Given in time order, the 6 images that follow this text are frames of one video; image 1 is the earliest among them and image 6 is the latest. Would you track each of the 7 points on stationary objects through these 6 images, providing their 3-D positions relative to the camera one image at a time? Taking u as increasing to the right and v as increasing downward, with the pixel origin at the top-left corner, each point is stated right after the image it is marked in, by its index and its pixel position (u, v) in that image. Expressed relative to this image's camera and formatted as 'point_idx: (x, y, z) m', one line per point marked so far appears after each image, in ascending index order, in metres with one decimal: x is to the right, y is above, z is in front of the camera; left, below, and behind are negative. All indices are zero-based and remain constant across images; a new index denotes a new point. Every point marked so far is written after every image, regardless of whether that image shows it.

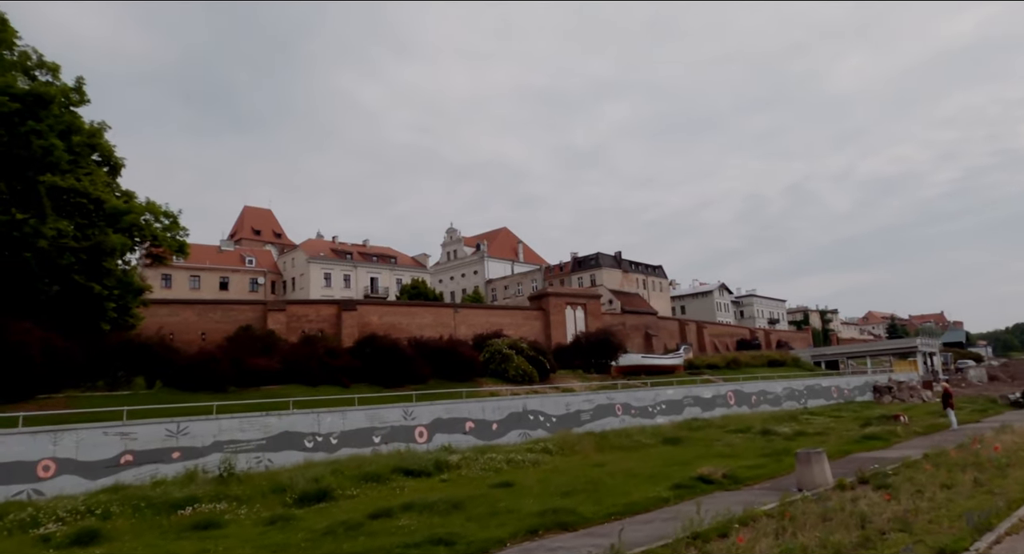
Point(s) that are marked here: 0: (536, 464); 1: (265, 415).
0: (+0.6, -4.8, +17.5) m
1: (-6.6, -3.7, +18.1) m
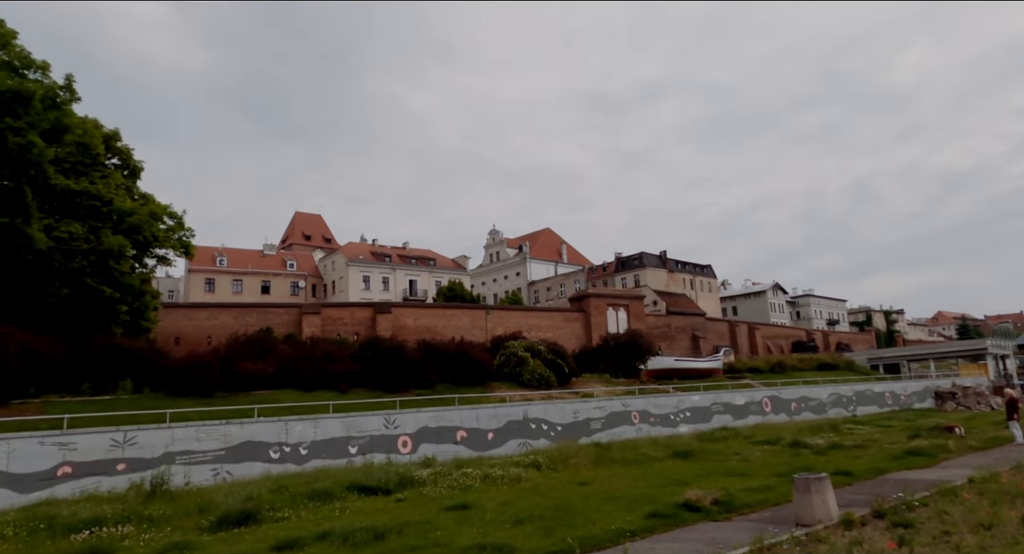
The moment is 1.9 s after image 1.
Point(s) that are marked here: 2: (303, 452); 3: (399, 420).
0: (+0.1, -4.6, +15.6) m
1: (-7.0, -3.6, +16.7) m
2: (-5.4, -4.5, +17.7) m
3: (-3.2, -4.1, +19.4) m
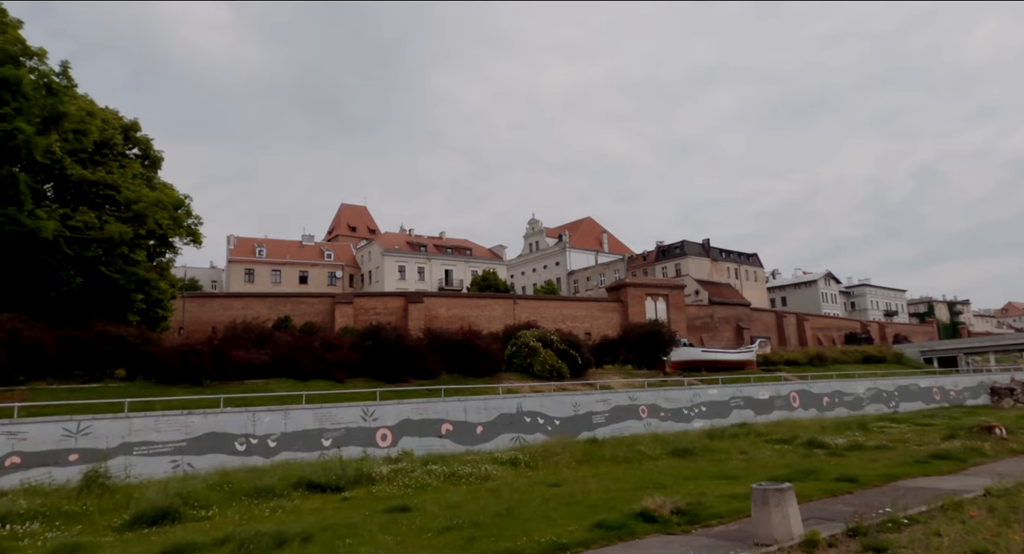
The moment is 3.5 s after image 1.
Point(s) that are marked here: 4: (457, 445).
0: (-0.6, -4.3, +14.4) m
1: (-7.6, -3.2, +16.0) m
2: (-6.0, -4.1, +16.9) m
3: (-3.6, -3.6, +18.5) m
4: (-1.6, -4.8, +19.5) m
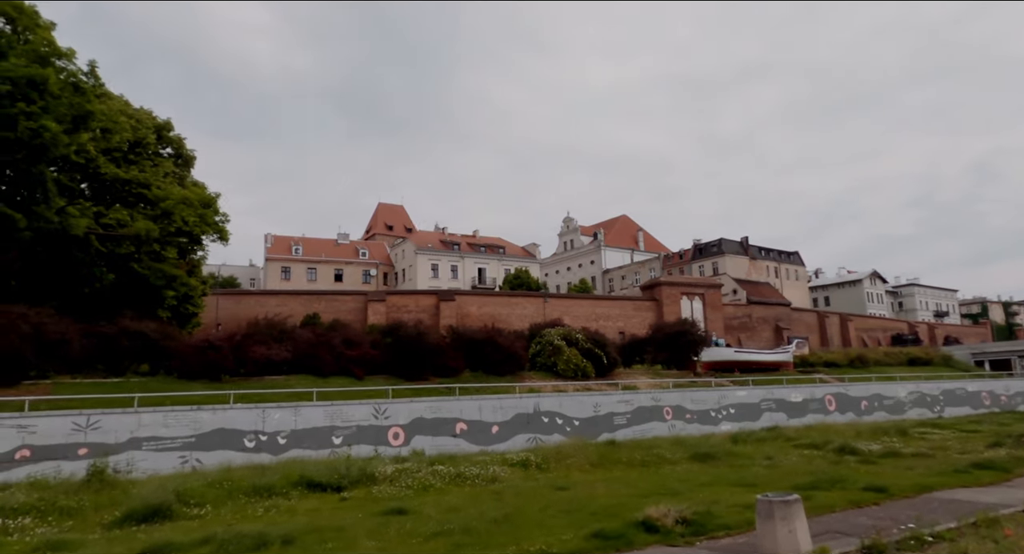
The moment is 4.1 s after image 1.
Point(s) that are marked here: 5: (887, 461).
0: (-0.5, -4.2, +13.9) m
1: (-7.4, -3.1, +15.9) m
2: (-5.7, -4.0, +16.7) m
3: (-3.3, -3.5, +18.2) m
4: (-1.1, -4.7, +19.1) m
5: (+9.3, -4.5, +16.9) m
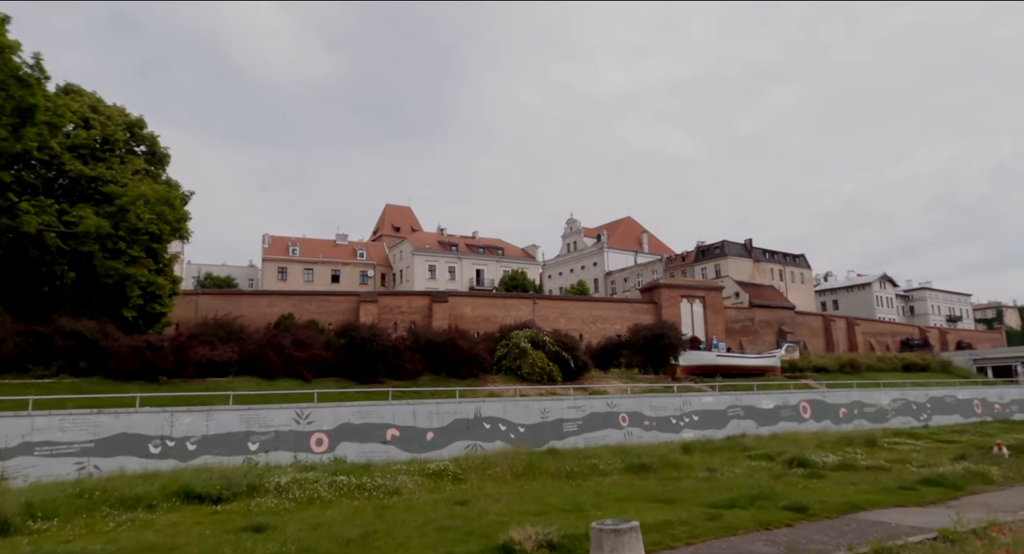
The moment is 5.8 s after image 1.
0: (-2.4, -4.1, +12.9) m
1: (-9.2, -3.0, +15.1) m
2: (-7.5, -4.0, +15.8) m
3: (-5.0, -3.5, +17.2) m
4: (-2.9, -4.7, +18.1) m
5: (+7.5, -4.5, +15.7) m
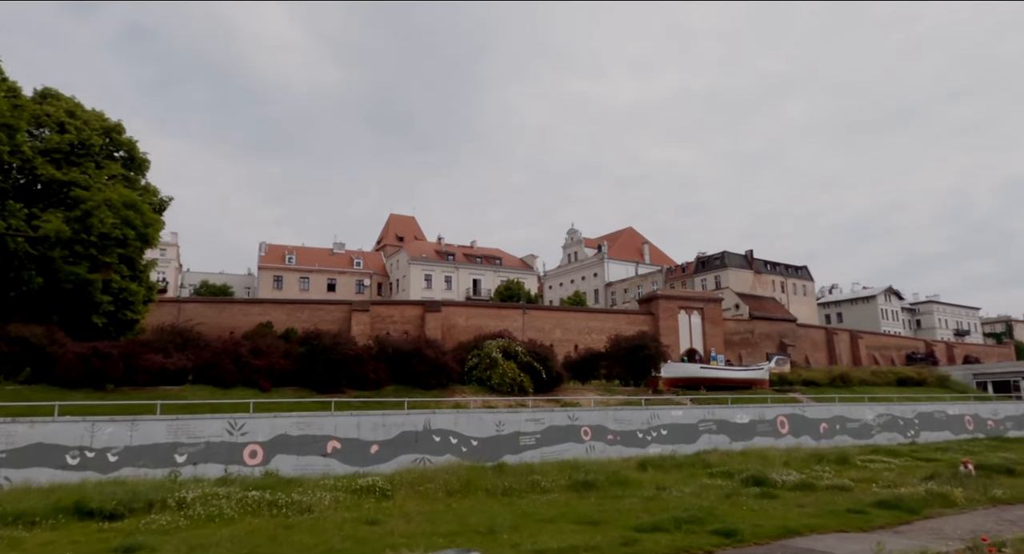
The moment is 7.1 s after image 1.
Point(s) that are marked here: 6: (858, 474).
0: (-3.8, -4.2, +12.1) m
1: (-10.6, -3.1, +14.4) m
2: (-8.9, -4.0, +15.1) m
3: (-6.4, -3.6, +16.5) m
4: (-4.3, -4.8, +17.3) m
5: (+6.1, -4.7, +14.7) m
6: (+9.1, -5.1, +17.8) m
